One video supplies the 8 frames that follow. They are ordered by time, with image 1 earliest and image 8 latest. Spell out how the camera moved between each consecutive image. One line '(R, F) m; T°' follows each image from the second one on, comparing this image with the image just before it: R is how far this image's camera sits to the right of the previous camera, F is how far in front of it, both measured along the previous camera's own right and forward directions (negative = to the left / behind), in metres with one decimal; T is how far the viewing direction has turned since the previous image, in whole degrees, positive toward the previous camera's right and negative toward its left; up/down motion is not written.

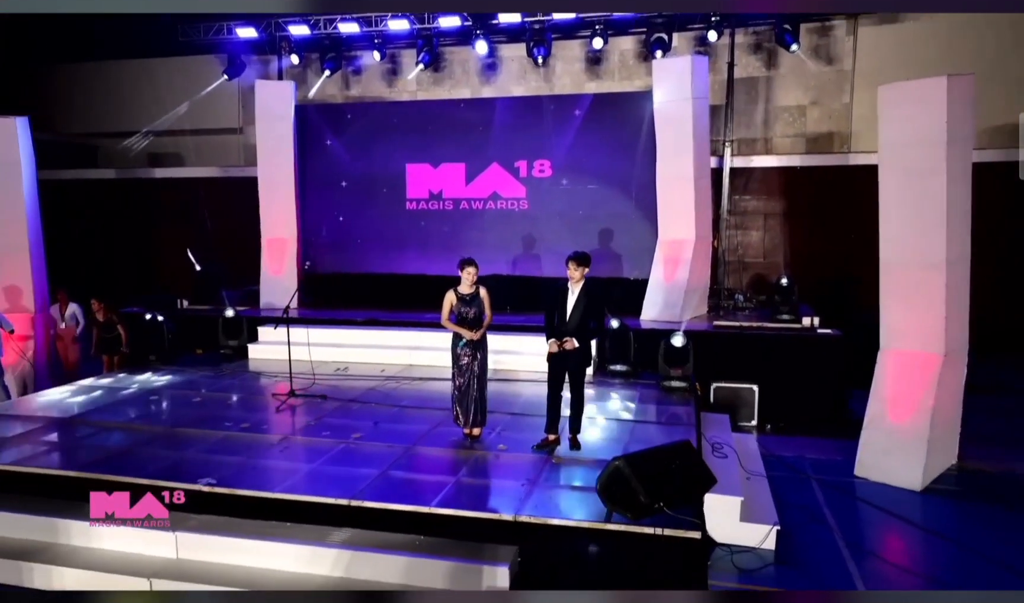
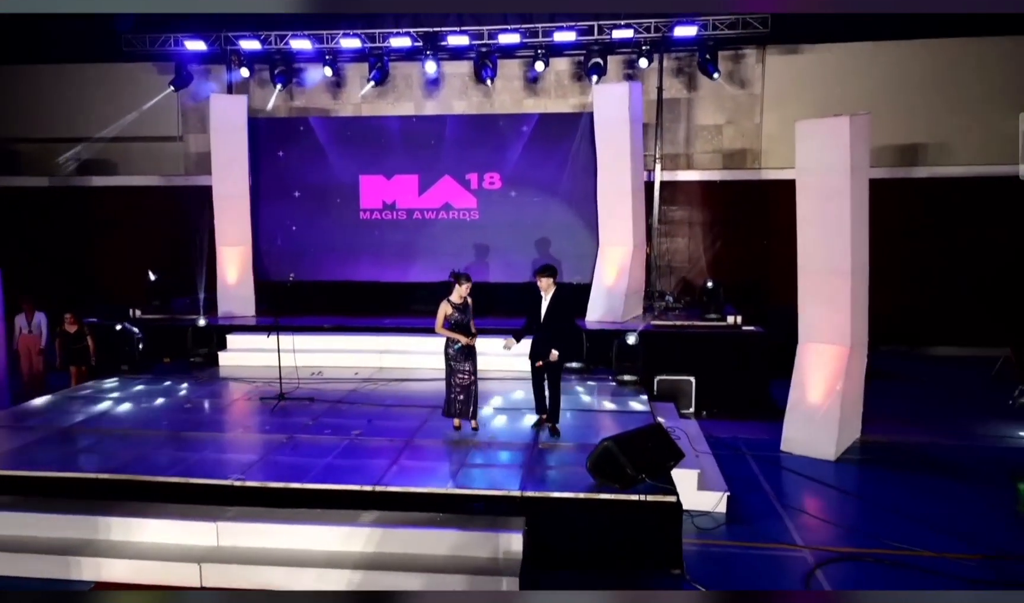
(-0.5, -0.6) m; +7°
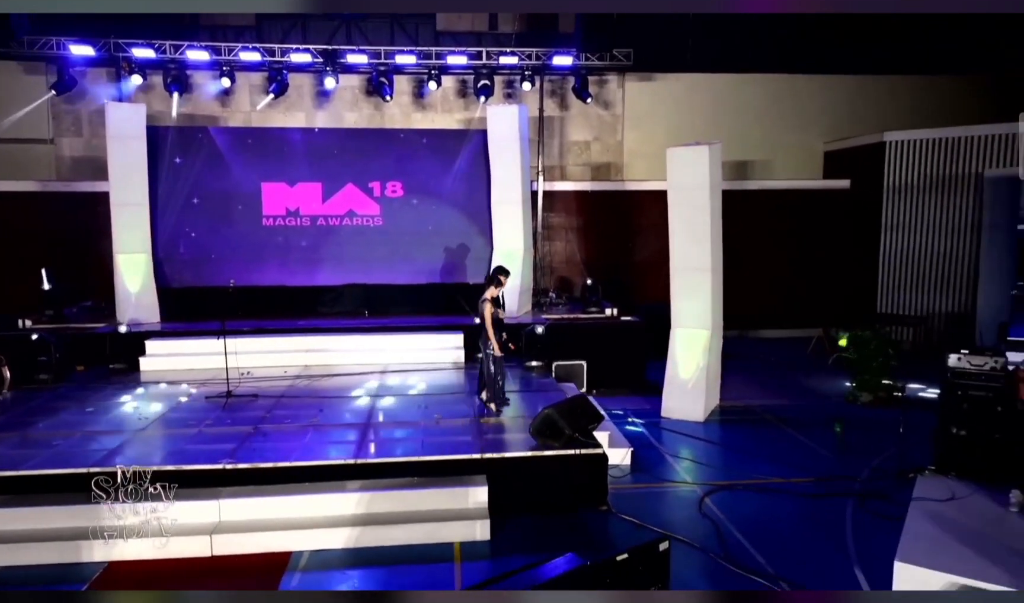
(-0.8, -0.9) m; +12°
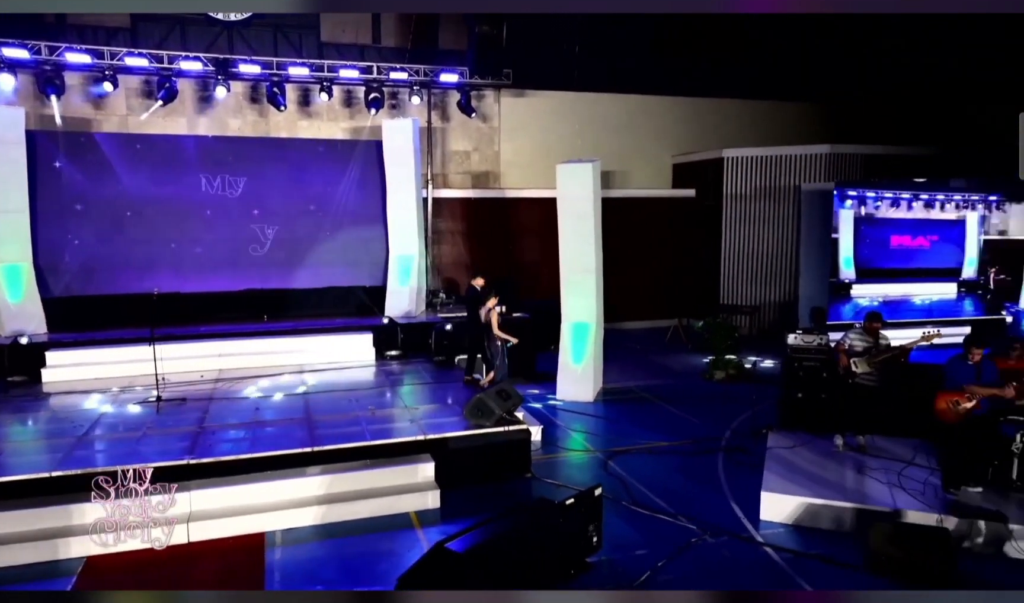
(-0.7, -0.8) m; +12°
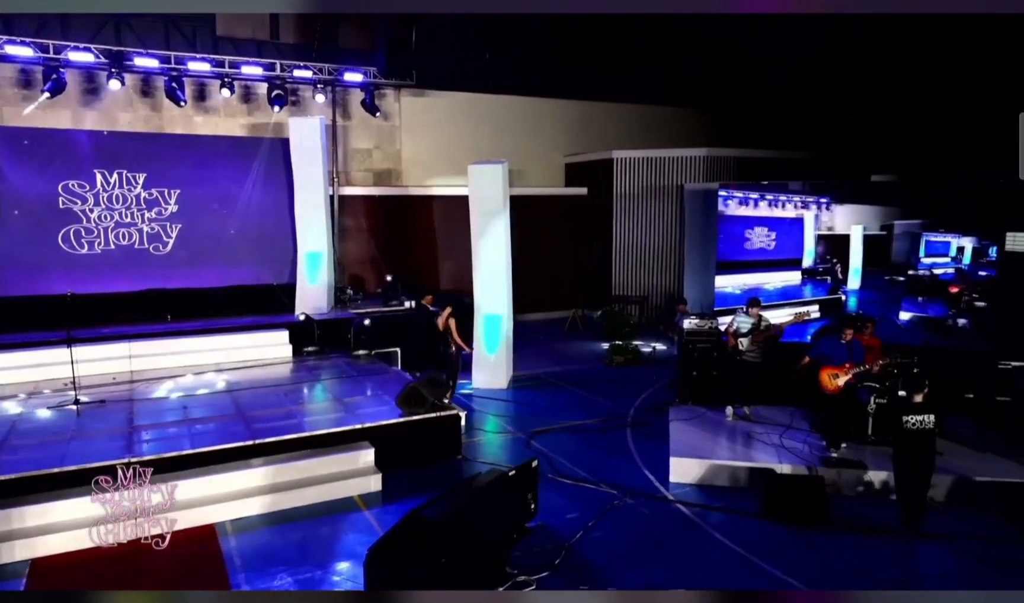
(-0.4, -0.4) m; +9°
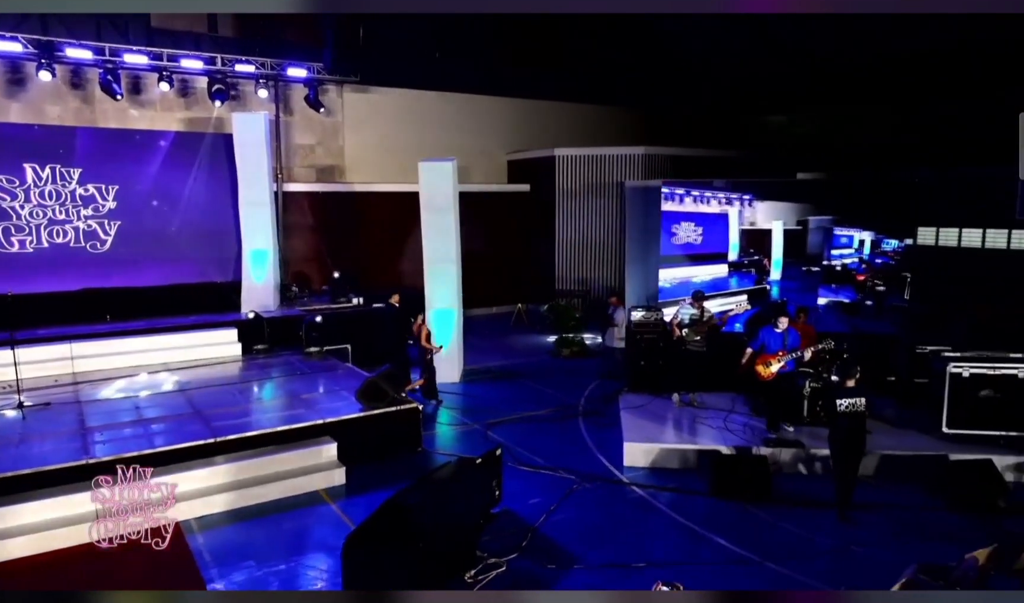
(-0.2, -0.2) m; +5°
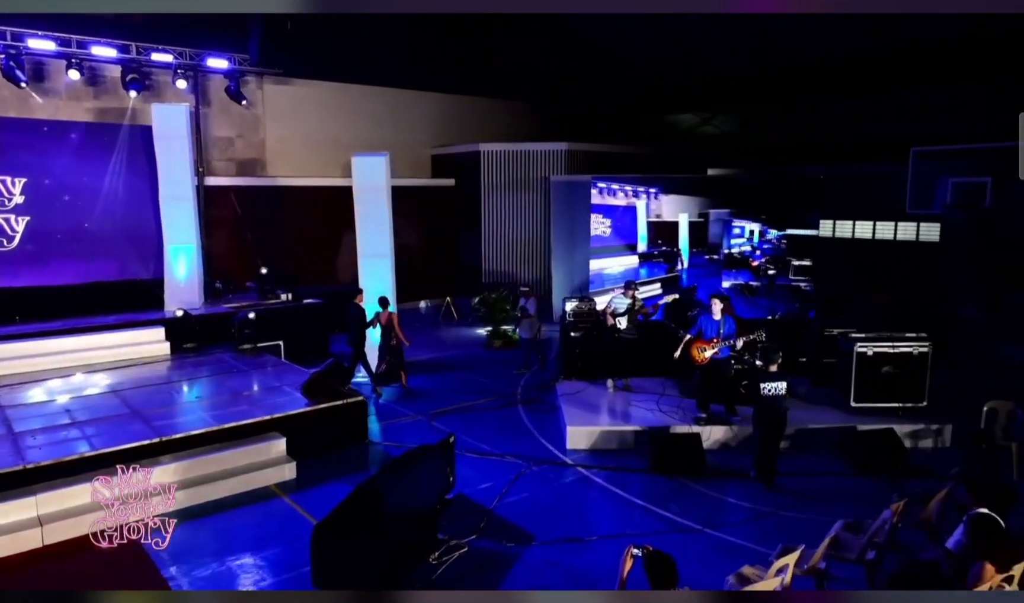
(-0.3, -0.2) m; +7°
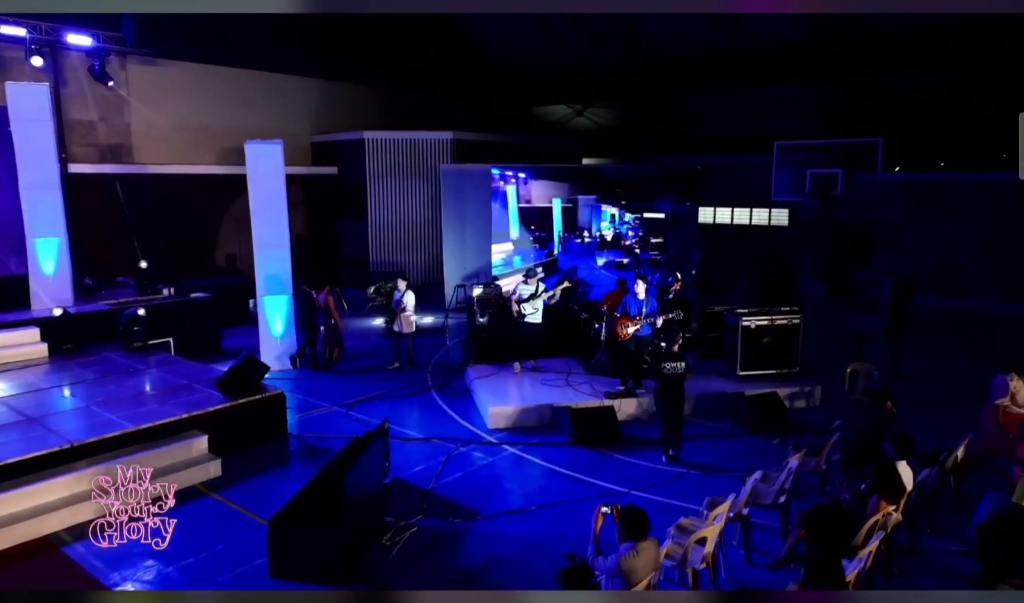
(-0.5, -0.2) m; +11°
